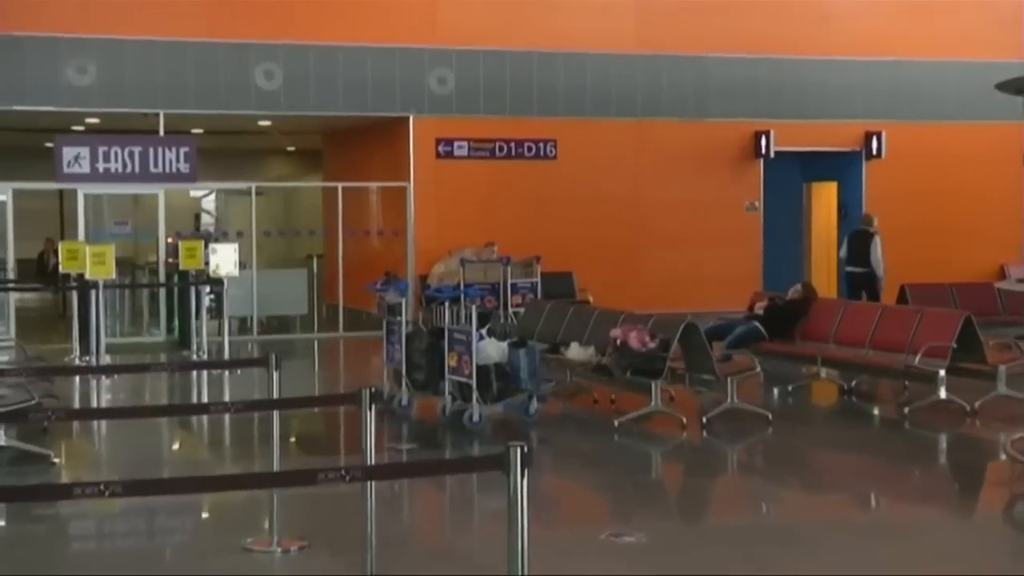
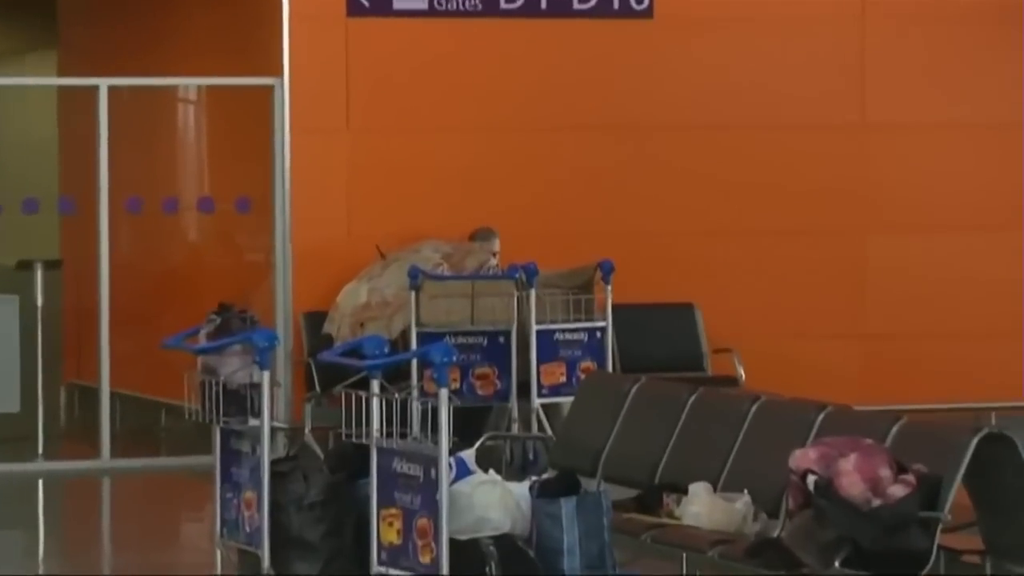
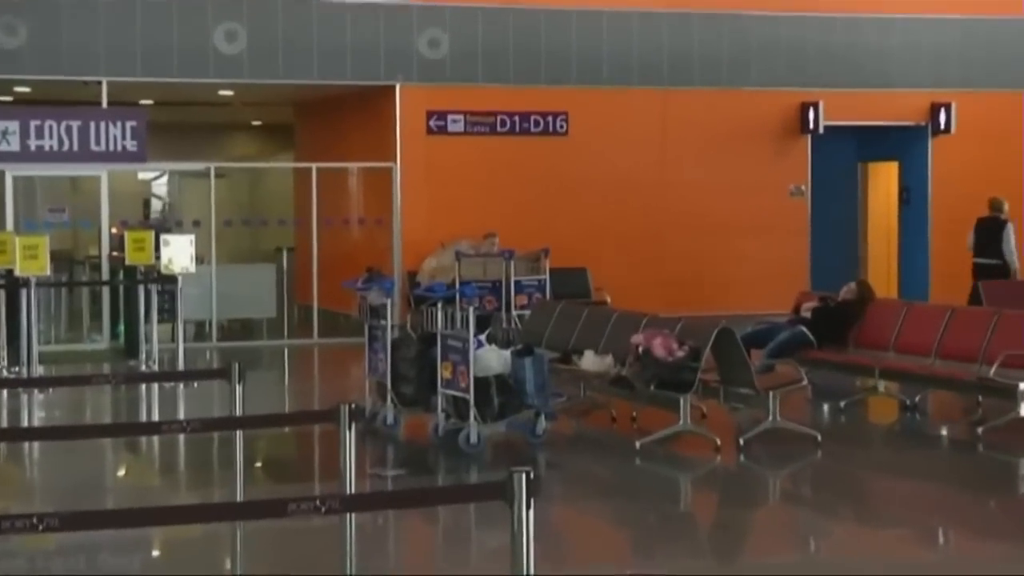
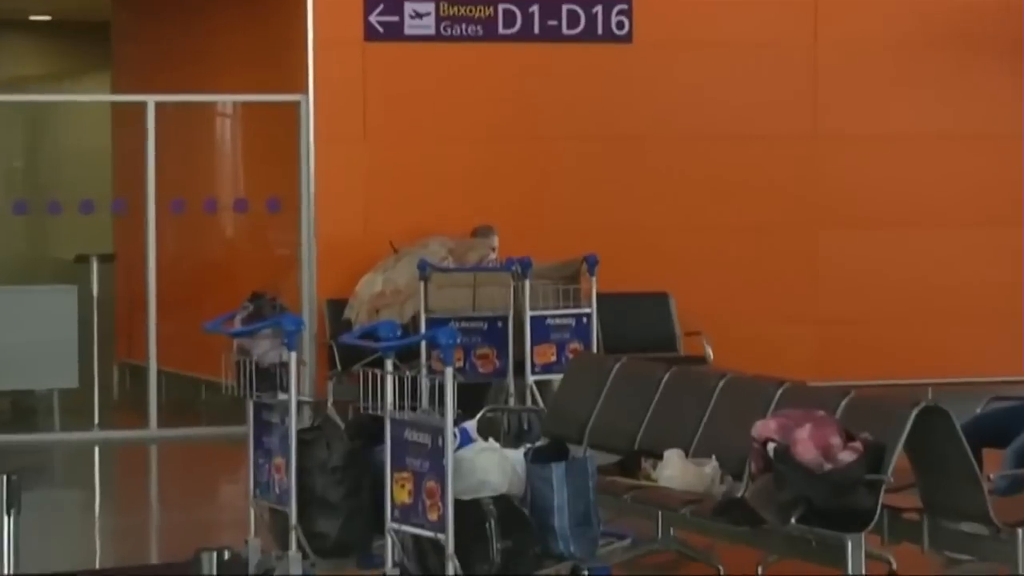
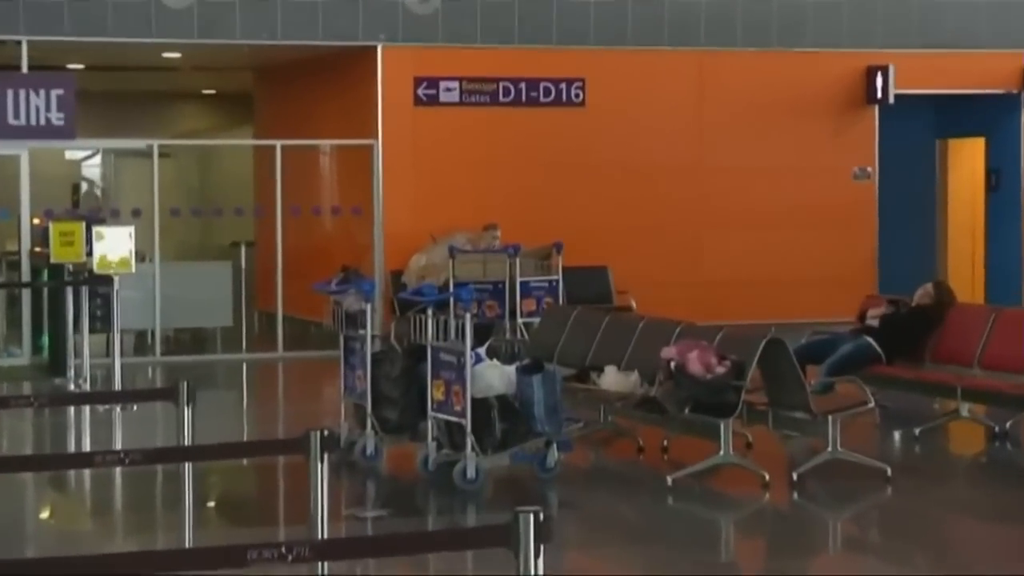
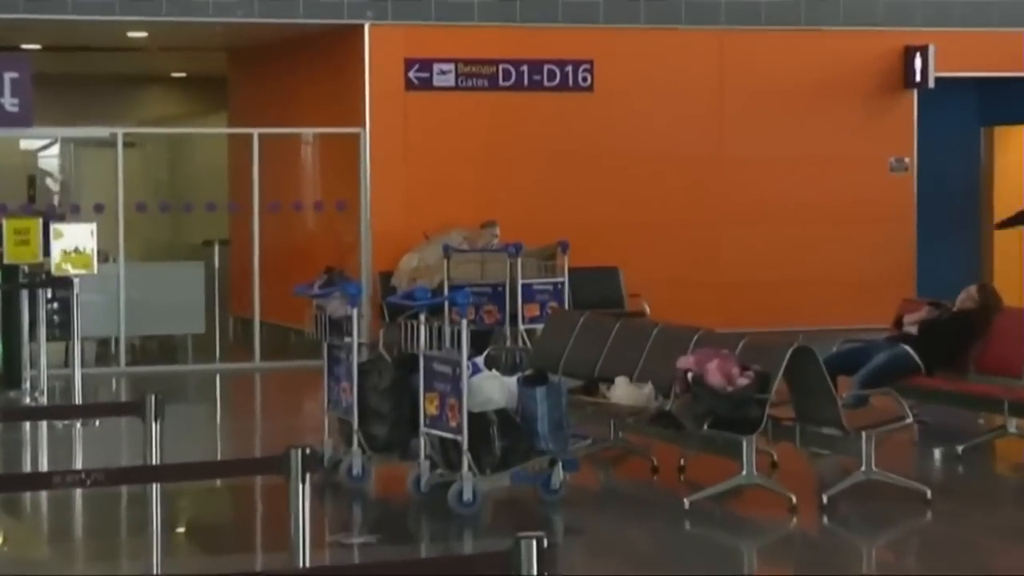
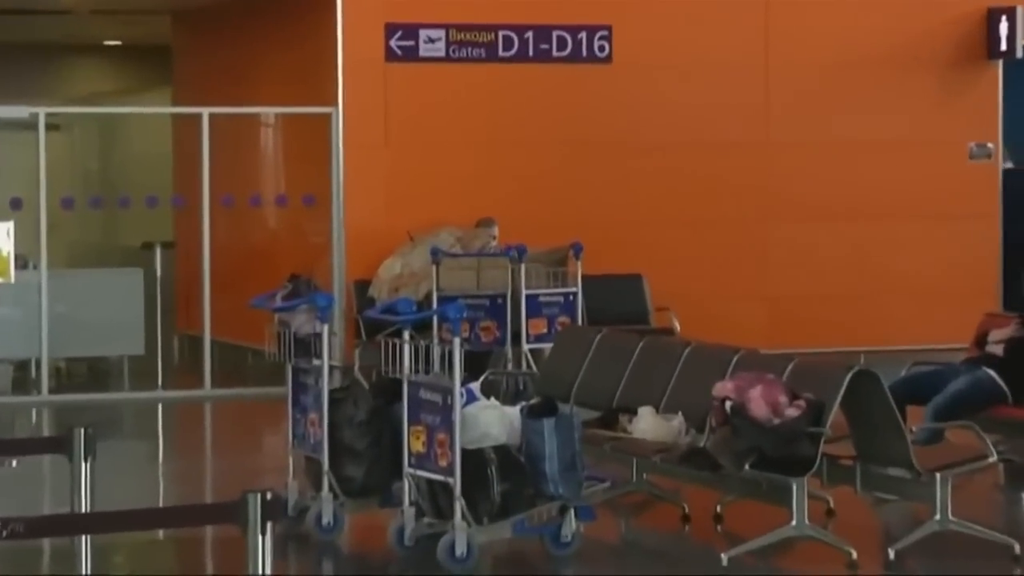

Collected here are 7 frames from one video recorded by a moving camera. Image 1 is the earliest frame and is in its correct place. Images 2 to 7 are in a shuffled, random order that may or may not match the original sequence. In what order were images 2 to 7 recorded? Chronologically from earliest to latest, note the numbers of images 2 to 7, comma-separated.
3, 5, 6, 7, 4, 2
